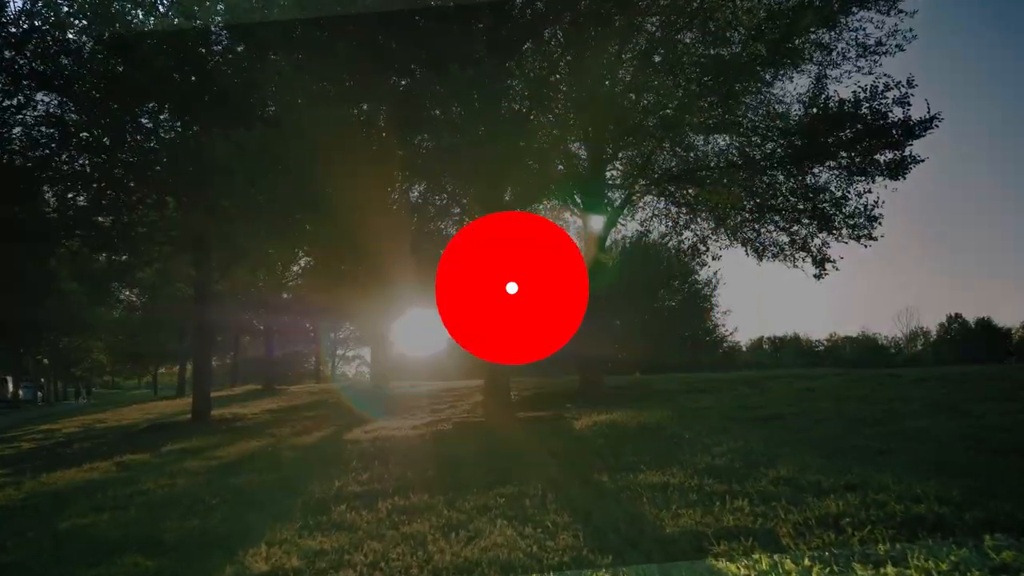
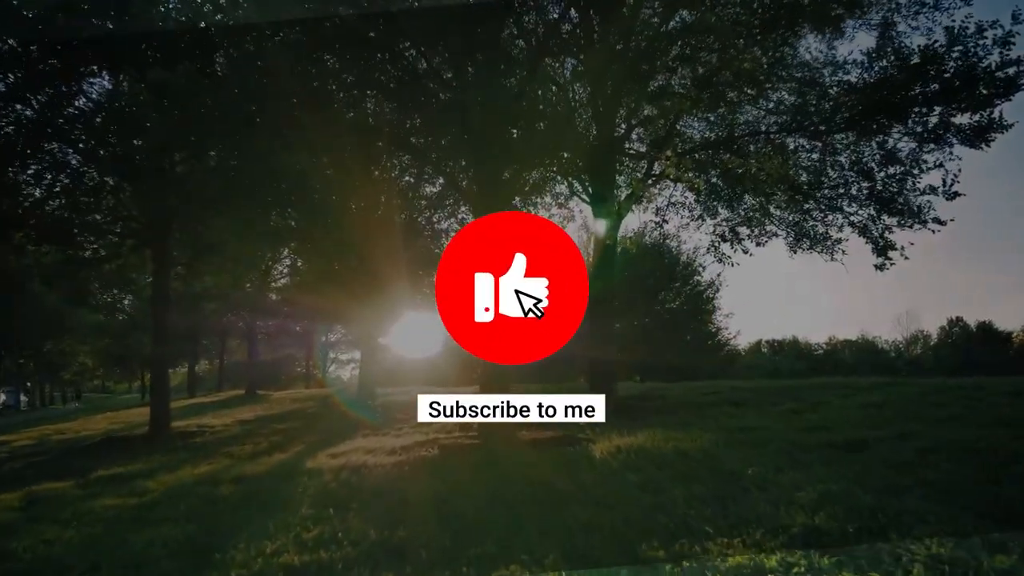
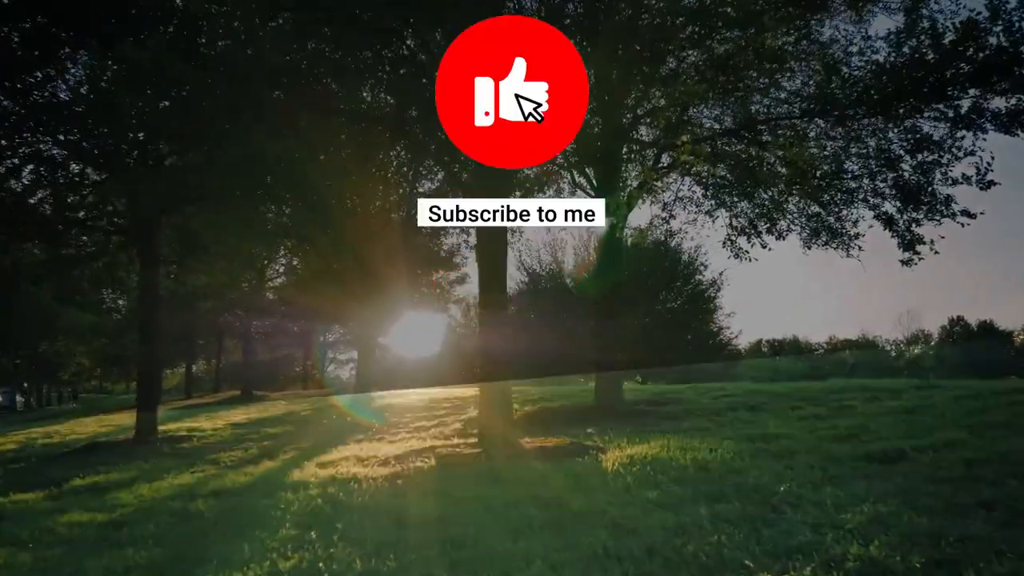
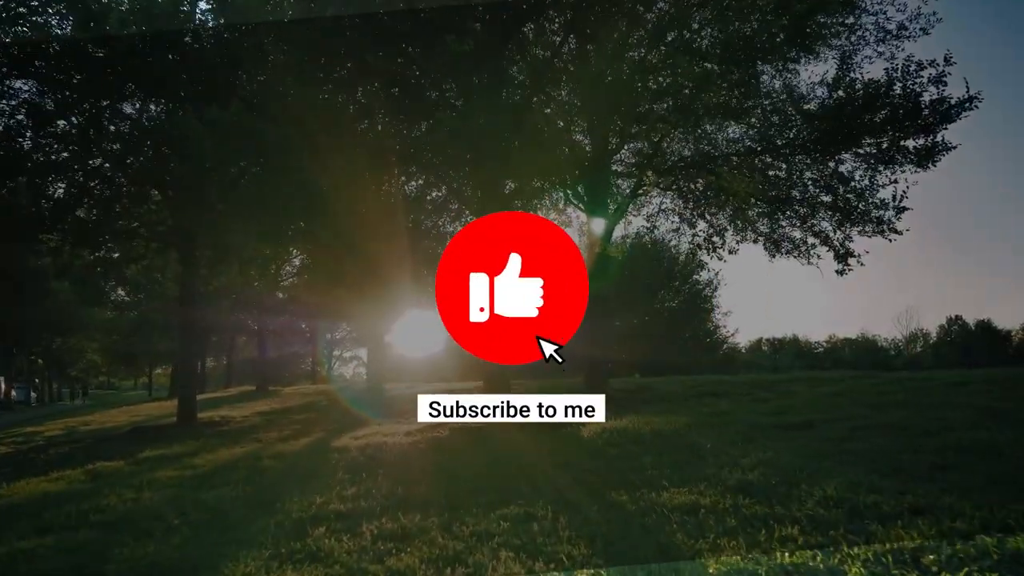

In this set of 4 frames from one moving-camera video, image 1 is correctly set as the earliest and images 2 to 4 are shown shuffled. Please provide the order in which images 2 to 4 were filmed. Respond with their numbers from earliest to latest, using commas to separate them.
4, 2, 3
